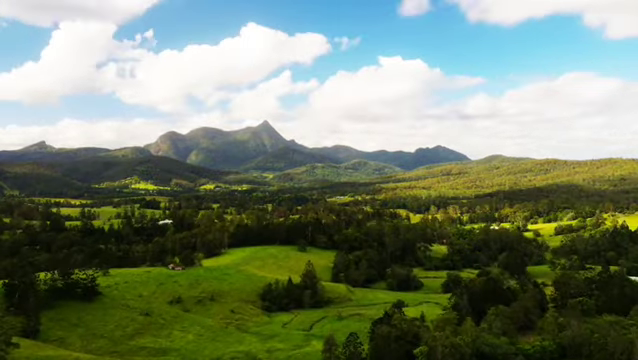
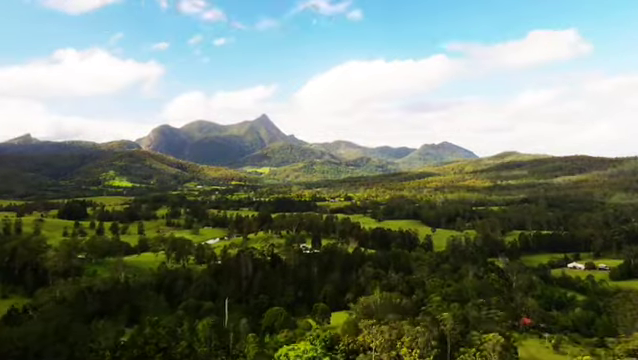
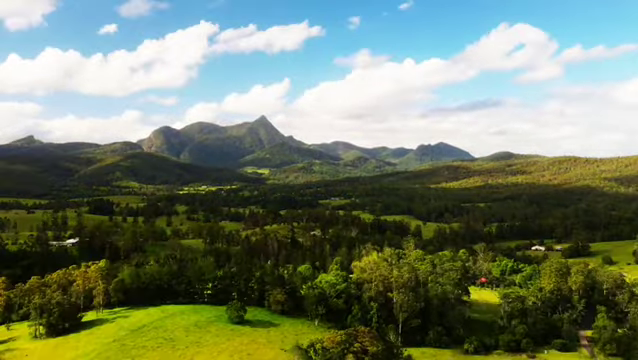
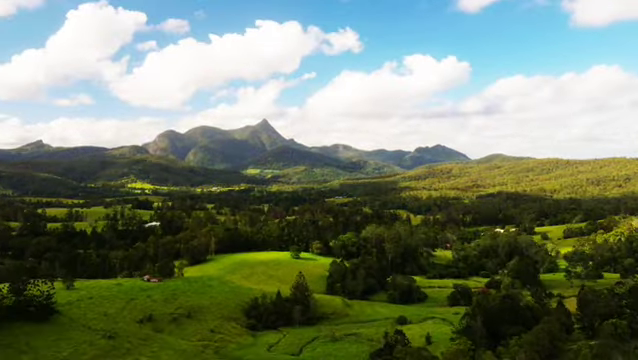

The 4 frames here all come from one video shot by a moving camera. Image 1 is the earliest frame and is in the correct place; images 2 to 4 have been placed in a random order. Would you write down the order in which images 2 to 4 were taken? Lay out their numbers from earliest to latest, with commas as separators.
4, 3, 2
